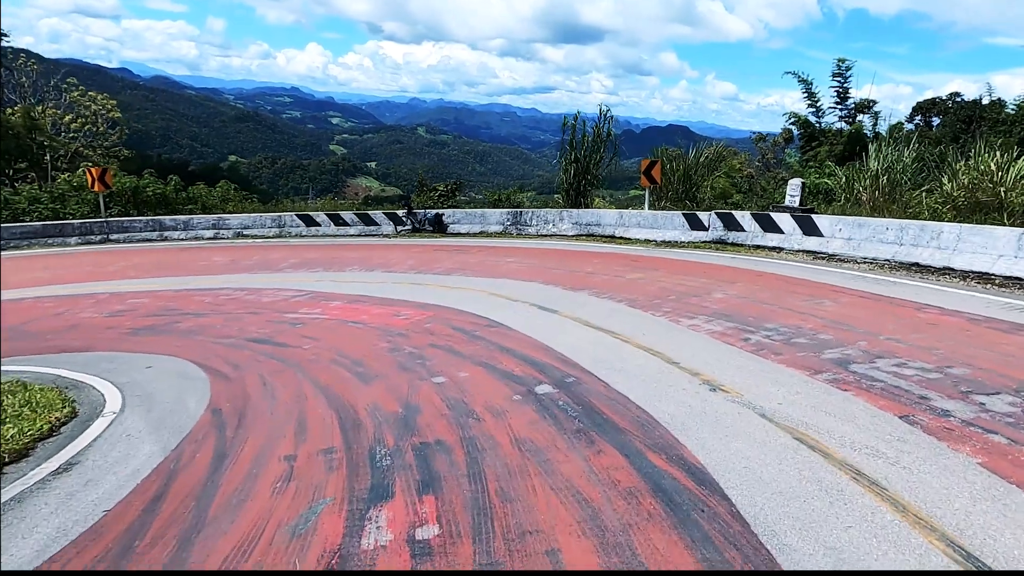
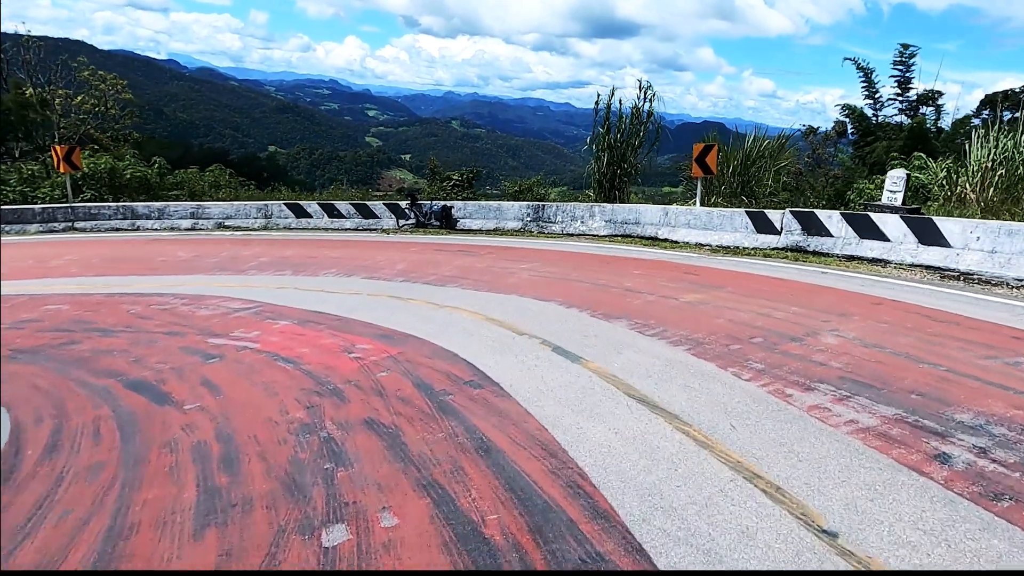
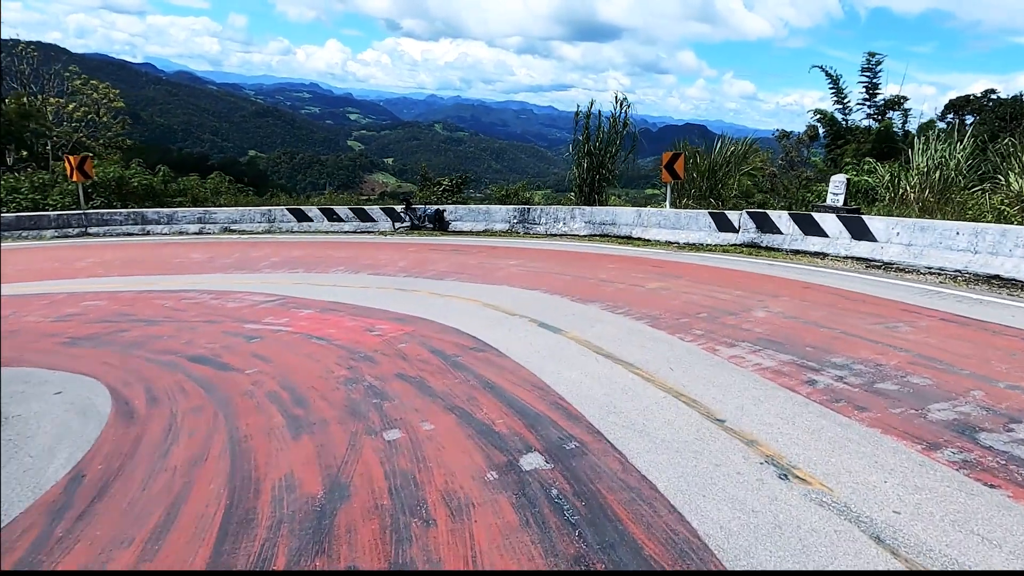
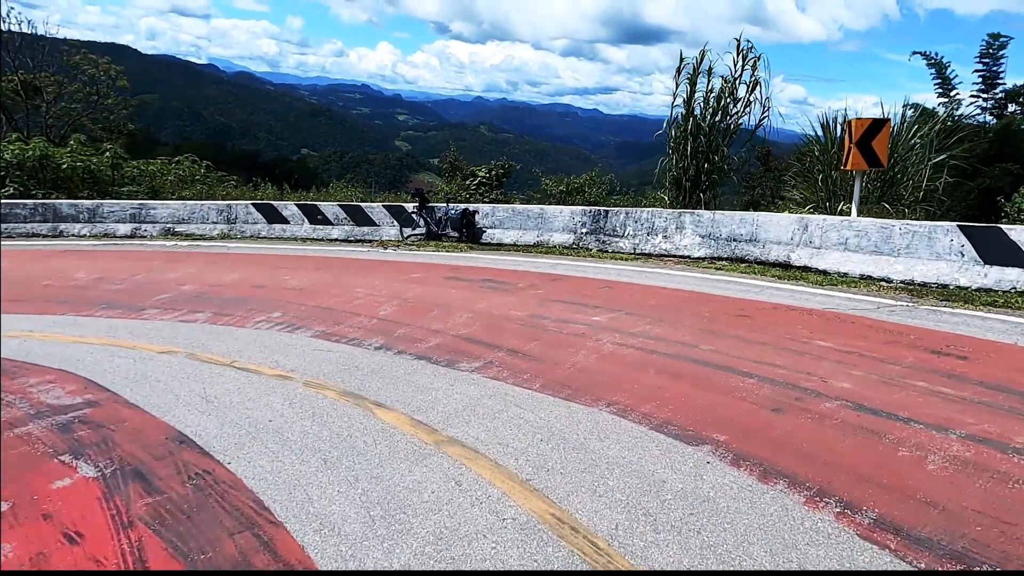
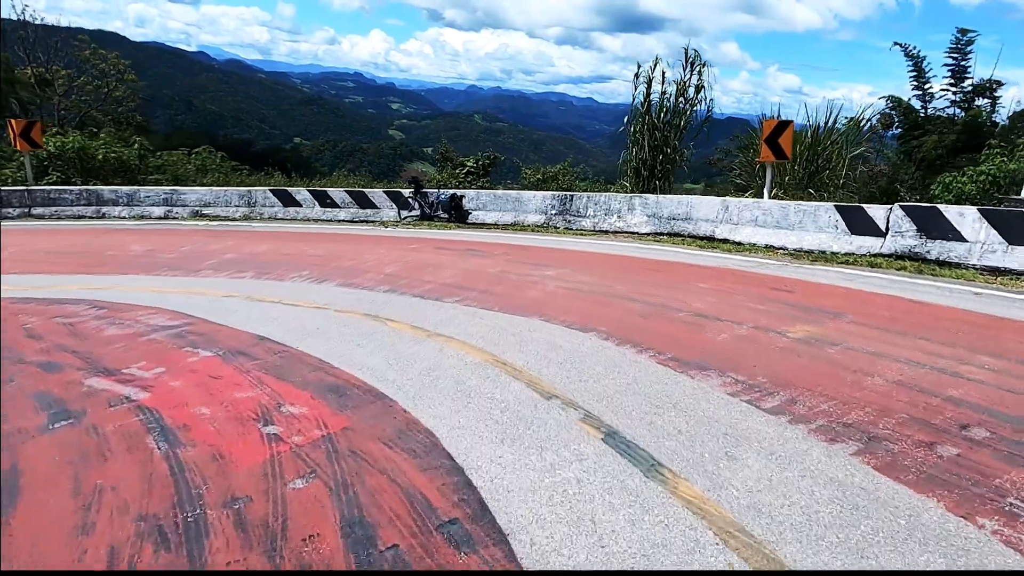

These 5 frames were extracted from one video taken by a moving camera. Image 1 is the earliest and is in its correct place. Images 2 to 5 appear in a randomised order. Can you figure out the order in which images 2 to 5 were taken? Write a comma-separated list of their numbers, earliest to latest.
3, 2, 5, 4
